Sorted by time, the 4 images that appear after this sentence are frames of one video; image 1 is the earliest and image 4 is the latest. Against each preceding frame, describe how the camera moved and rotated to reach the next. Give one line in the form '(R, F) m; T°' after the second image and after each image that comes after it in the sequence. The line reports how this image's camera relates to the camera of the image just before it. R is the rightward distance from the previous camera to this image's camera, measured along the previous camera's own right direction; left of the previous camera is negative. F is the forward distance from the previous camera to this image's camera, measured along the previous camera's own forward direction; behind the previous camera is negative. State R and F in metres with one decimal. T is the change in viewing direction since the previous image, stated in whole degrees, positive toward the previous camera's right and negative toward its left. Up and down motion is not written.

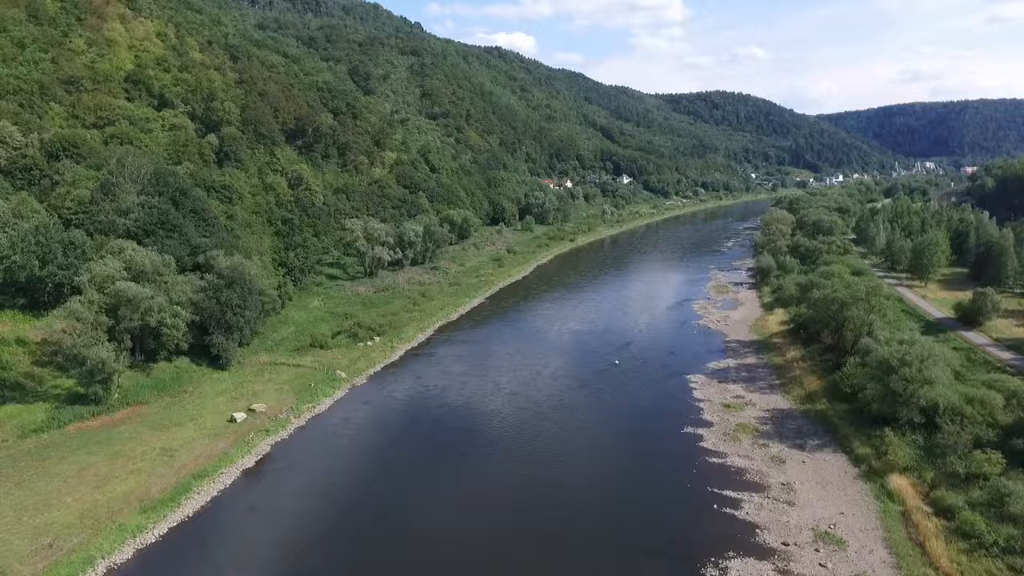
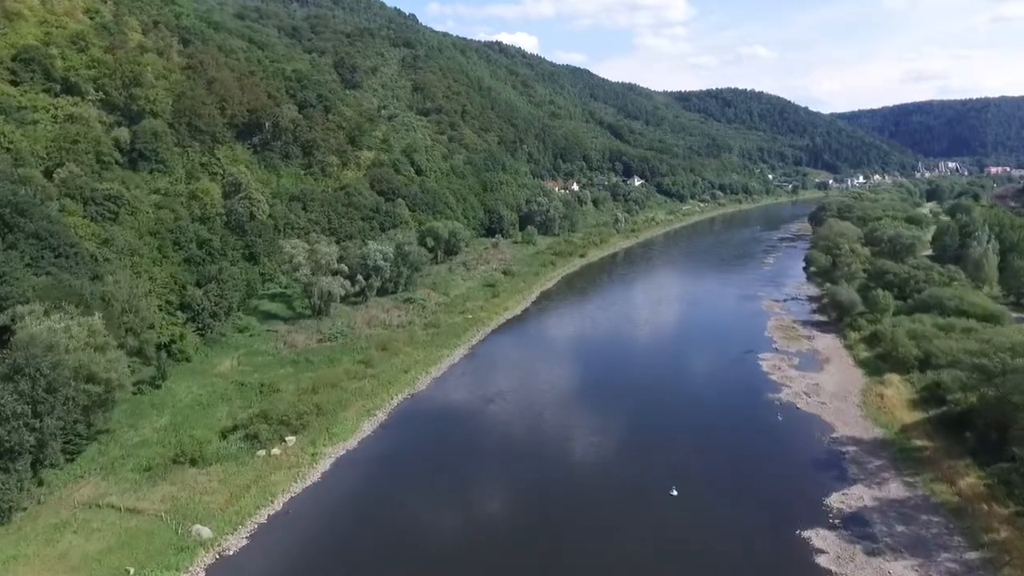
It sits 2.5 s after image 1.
(+0.4, +12.7) m; 0°
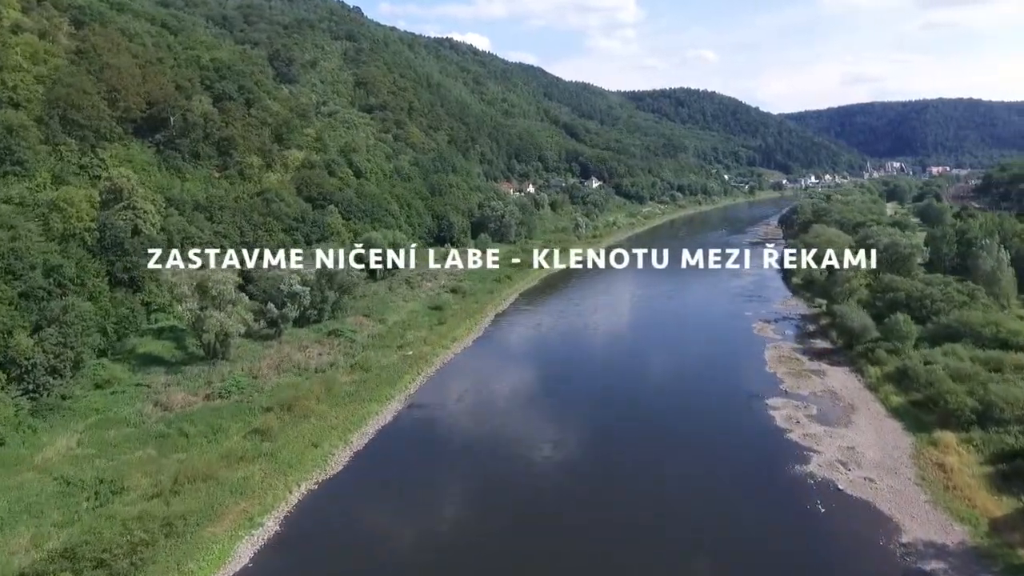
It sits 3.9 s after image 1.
(+0.4, +7.3) m; +4°
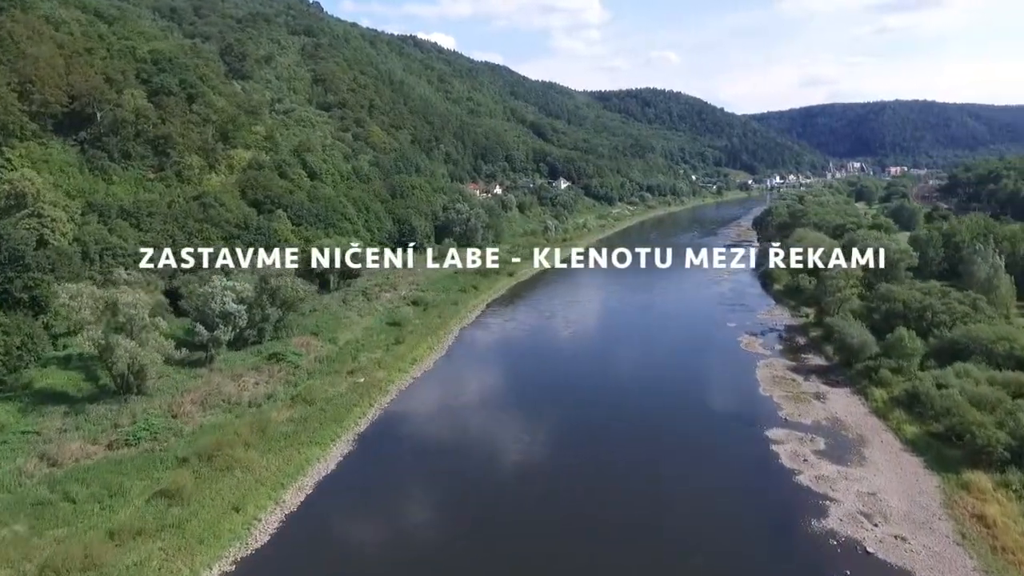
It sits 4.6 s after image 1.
(+0.2, +3.7) m; +3°
